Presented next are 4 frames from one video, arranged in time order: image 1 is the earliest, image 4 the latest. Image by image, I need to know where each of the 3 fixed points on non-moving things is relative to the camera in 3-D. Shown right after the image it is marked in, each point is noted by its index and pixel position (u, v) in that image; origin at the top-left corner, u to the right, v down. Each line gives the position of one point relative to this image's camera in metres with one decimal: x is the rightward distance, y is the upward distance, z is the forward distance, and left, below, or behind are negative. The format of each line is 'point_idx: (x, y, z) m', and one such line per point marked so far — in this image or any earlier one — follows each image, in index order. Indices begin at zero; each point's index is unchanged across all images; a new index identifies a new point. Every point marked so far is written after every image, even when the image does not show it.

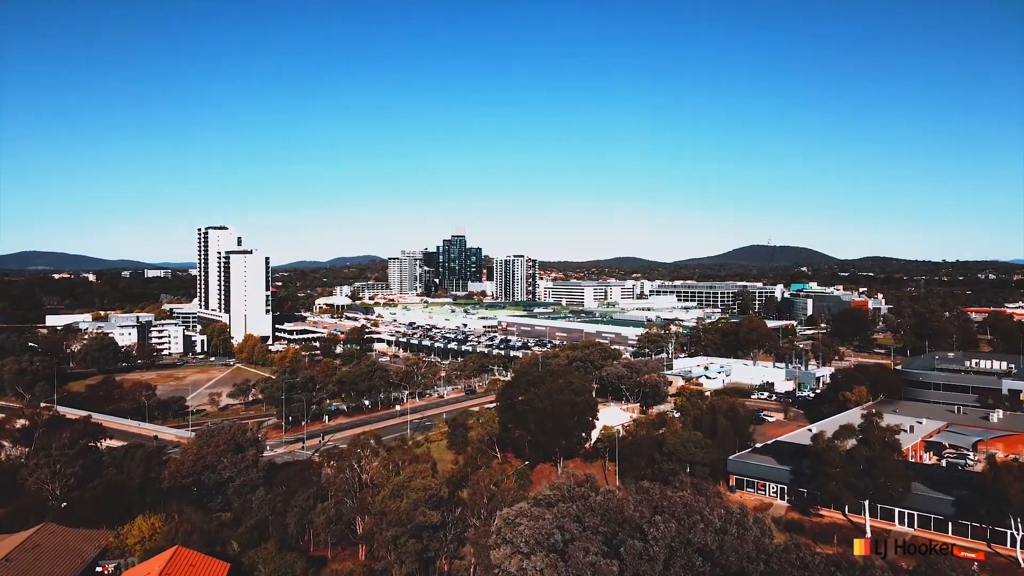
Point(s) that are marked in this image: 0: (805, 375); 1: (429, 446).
0: (+5.7, -1.7, +19.2) m
1: (-1.2, -2.1, +13.3) m
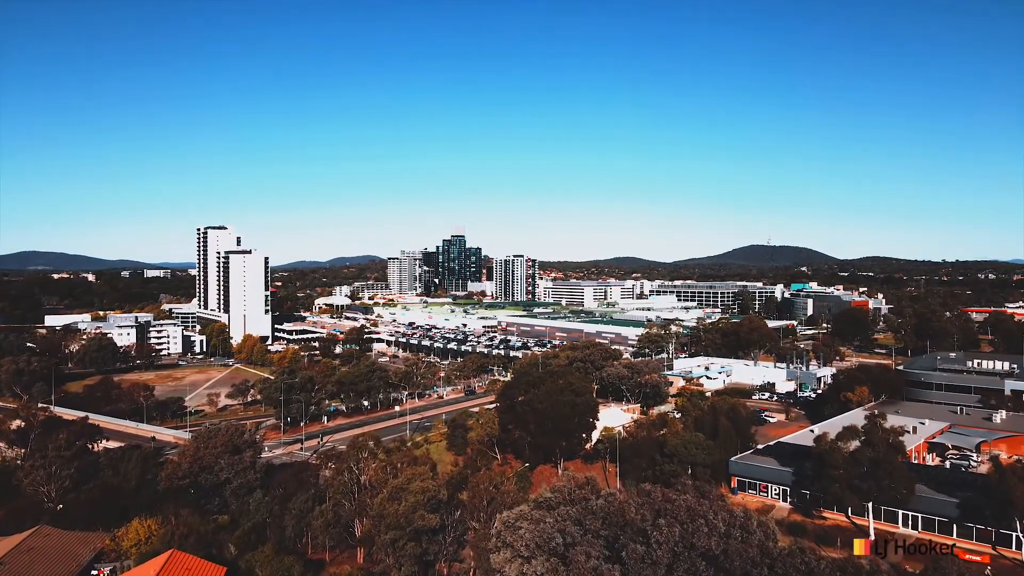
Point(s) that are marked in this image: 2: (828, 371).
0: (+5.8, -1.7, +19.0) m
1: (-1.1, -2.1, +13.0) m
2: (+6.5, -1.7, +19.8) m
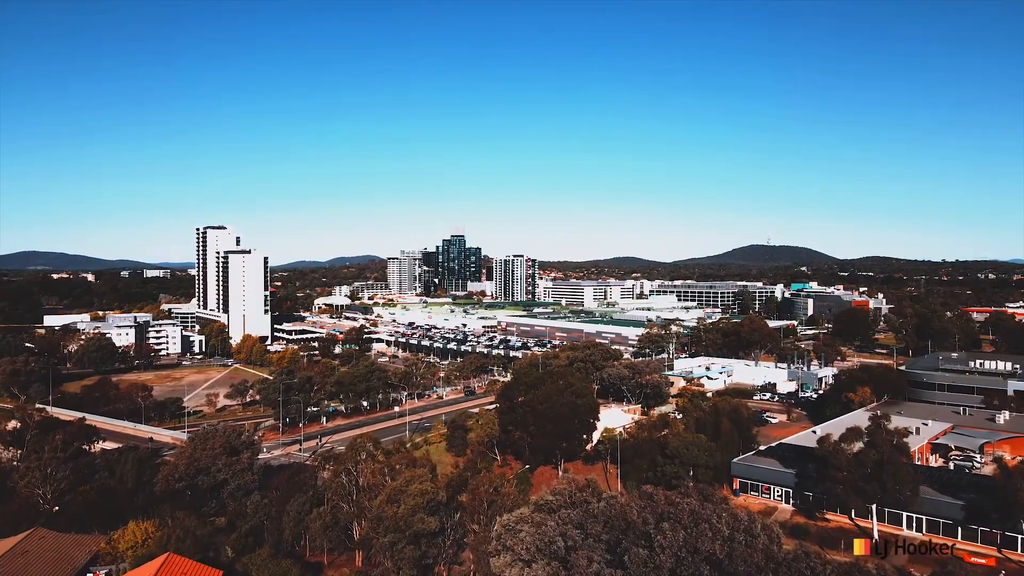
0: (+5.8, -1.7, +18.5) m
1: (-1.1, -2.1, +12.6) m
2: (+6.5, -1.7, +19.3) m
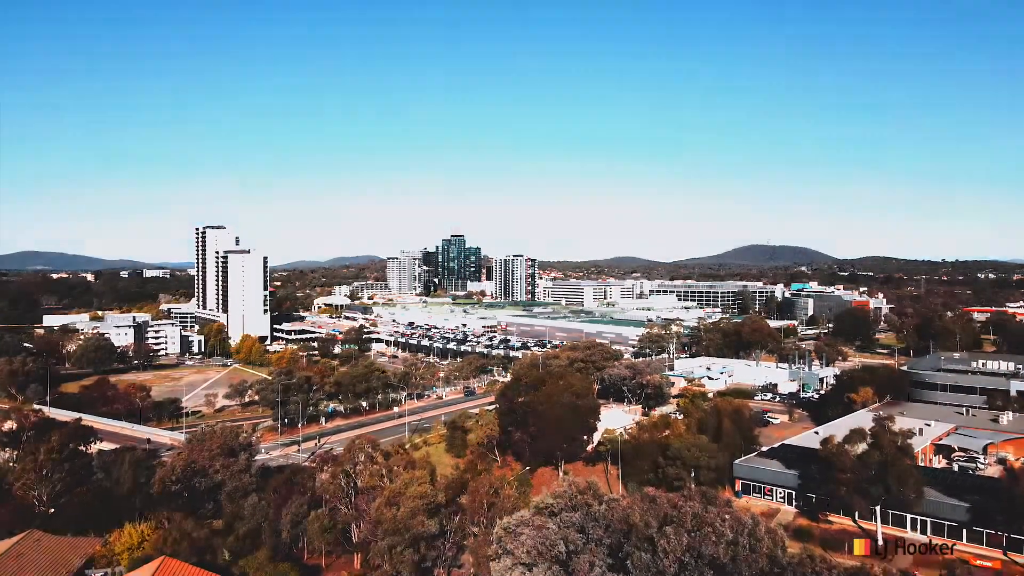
0: (+7.0, -2.4, +20.9) m
1: (+0.1, -2.8, +15.0) m
2: (+7.8, -2.3, +21.8) m
